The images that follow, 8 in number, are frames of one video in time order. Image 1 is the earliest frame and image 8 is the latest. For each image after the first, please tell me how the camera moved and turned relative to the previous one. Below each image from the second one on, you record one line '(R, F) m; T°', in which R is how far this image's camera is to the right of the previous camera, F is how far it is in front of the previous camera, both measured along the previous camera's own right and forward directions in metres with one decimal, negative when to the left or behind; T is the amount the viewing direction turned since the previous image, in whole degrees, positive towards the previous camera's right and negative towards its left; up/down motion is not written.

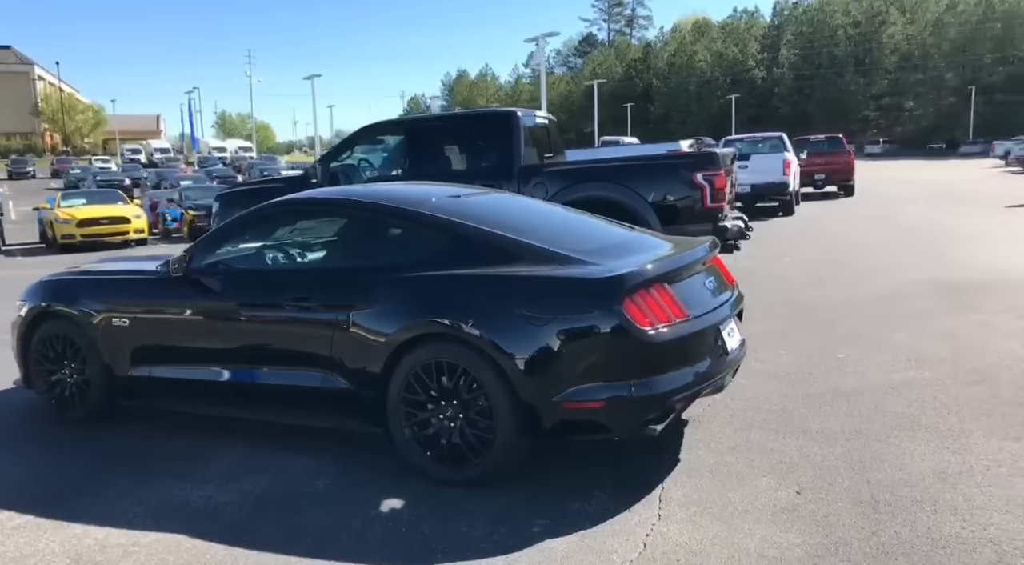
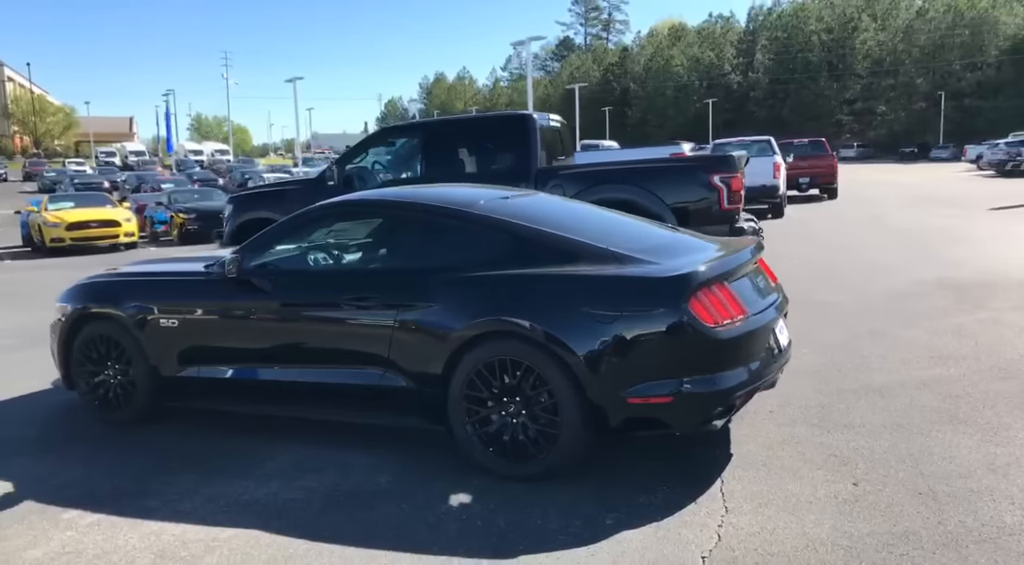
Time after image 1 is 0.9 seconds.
(-0.4, -0.1) m; +1°
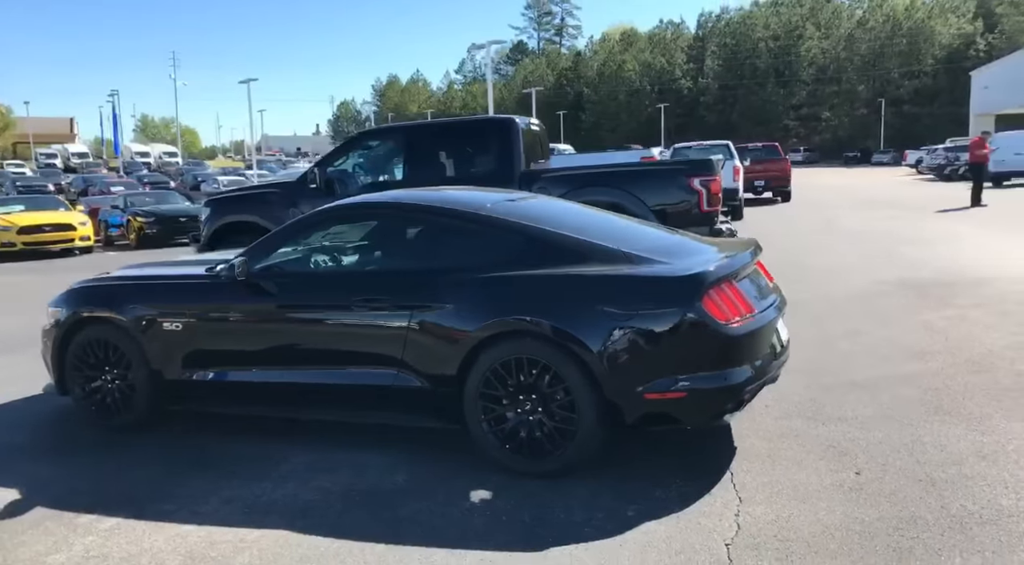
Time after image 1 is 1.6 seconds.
(-0.3, -0.1) m; +3°
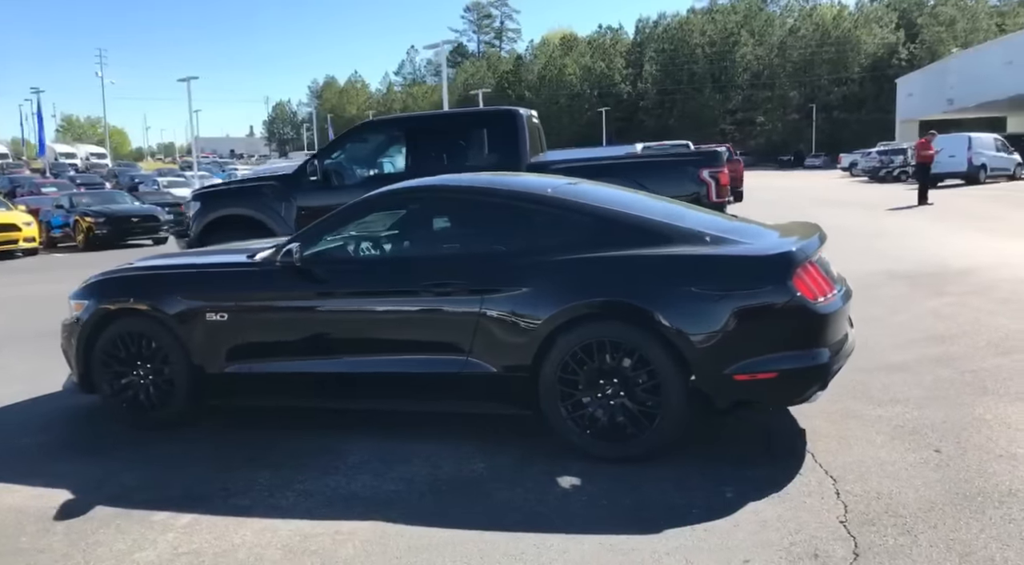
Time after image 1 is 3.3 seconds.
(-0.6, +0.1) m; +3°
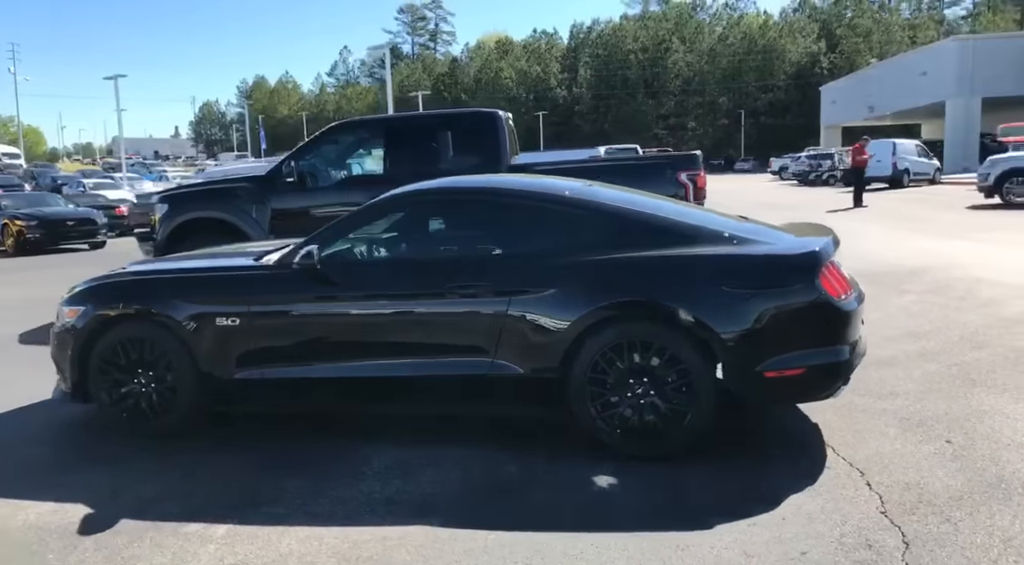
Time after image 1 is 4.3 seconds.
(-0.4, 0.0) m; +4°
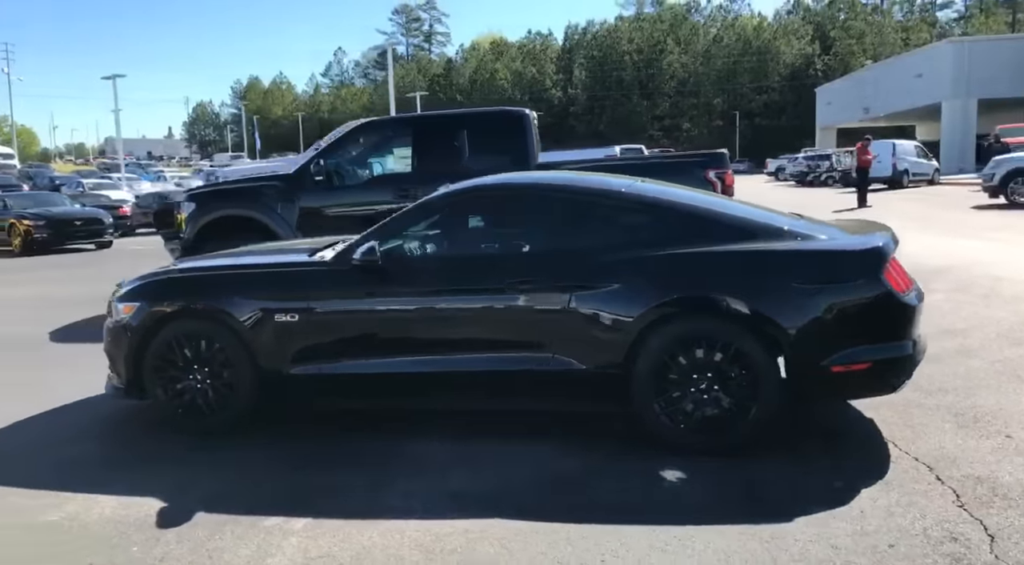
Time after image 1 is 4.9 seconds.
(-0.3, 0.0) m; 0°
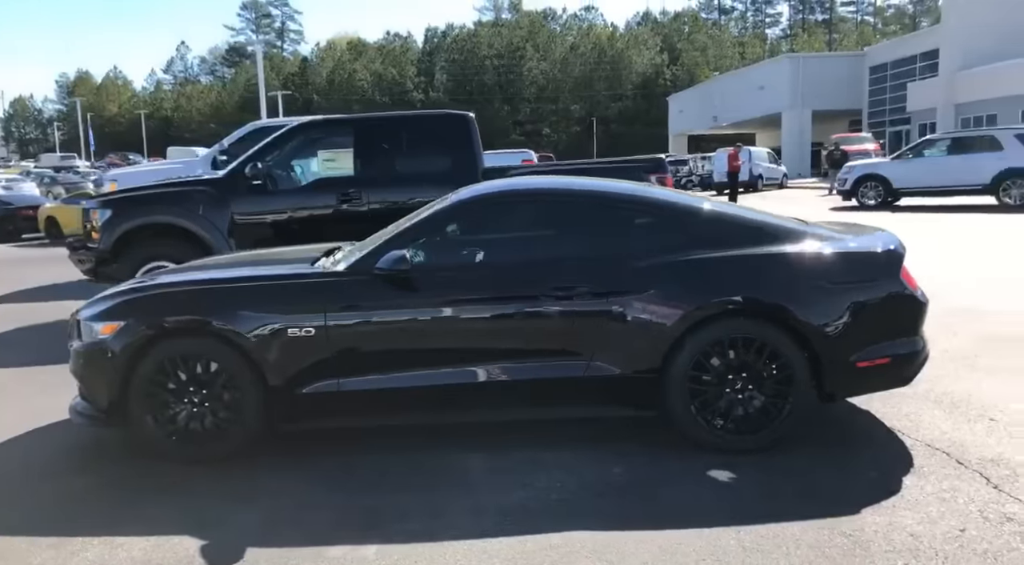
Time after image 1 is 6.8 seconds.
(-0.8, +0.1) m; +9°
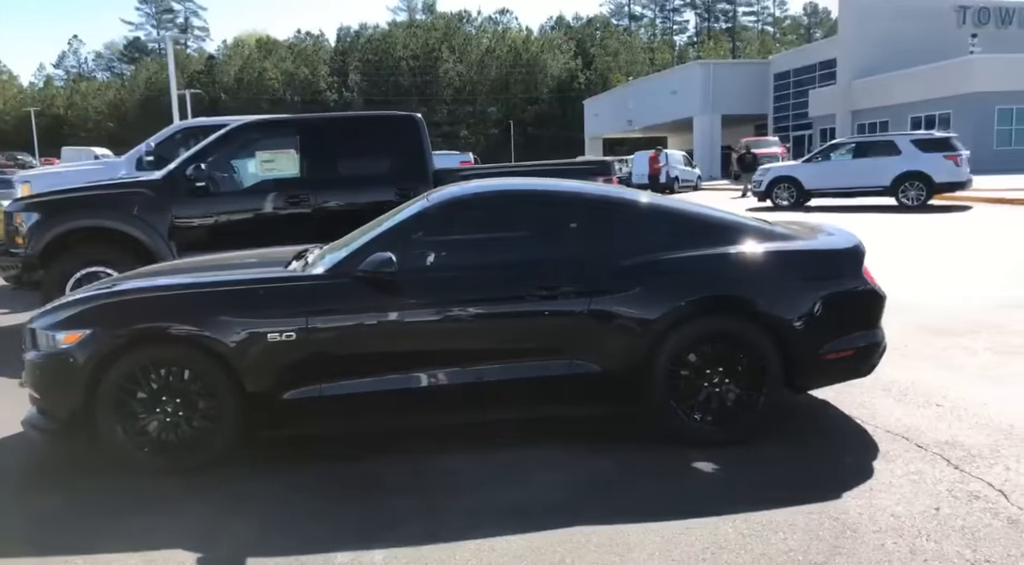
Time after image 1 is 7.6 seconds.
(-0.3, 0.0) m; +6°
